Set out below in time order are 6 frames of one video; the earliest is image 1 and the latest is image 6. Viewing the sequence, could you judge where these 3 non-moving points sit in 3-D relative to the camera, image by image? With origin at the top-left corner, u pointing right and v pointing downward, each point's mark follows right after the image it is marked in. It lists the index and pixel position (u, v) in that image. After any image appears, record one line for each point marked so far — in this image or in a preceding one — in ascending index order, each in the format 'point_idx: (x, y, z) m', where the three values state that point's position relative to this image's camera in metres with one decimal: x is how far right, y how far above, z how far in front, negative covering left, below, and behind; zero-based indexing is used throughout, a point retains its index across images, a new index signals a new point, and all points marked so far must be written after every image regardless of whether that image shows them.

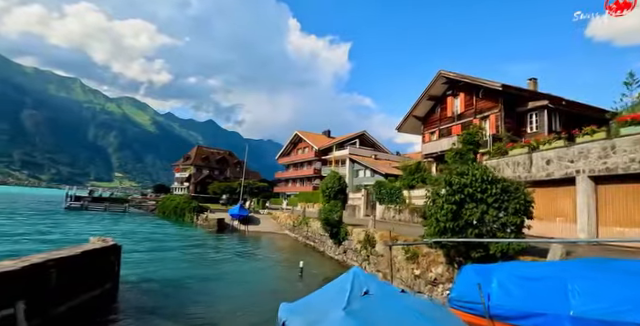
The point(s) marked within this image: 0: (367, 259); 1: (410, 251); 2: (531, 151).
0: (+2.5, -5.2, +18.7) m
1: (+3.9, -3.8, +14.9) m
2: (+11.1, +0.6, +18.3) m
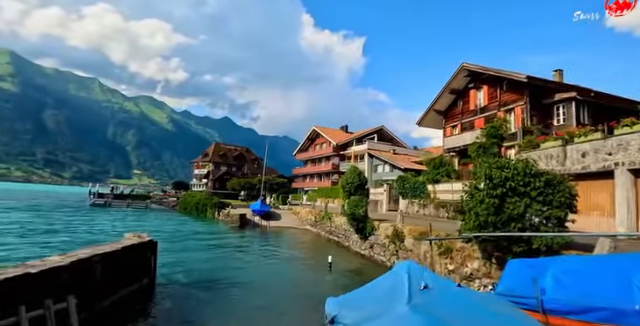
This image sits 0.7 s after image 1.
0: (+4.0, -4.9, +18.7) m
1: (+5.2, -3.5, +14.8) m
2: (+12.5, +1.0, +17.8) m
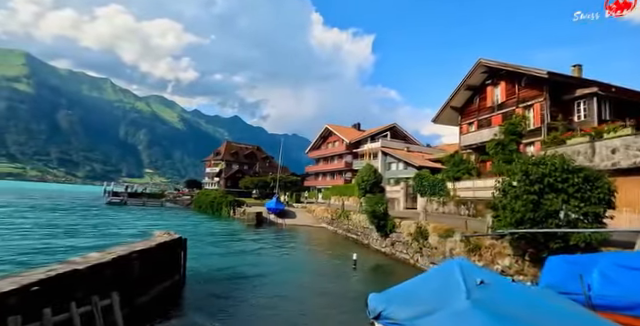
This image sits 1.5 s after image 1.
0: (+5.3, -4.7, +18.6) m
1: (+6.4, -3.4, +14.7) m
2: (+13.7, +1.2, +17.5) m
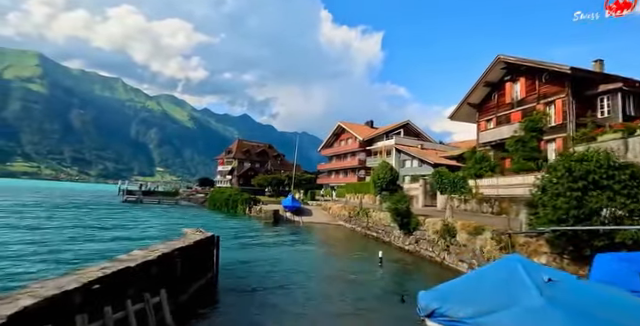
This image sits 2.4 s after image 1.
0: (+6.7, -4.6, +18.5) m
1: (+7.7, -3.3, +14.5) m
2: (+15.1, +1.3, +17.2) m
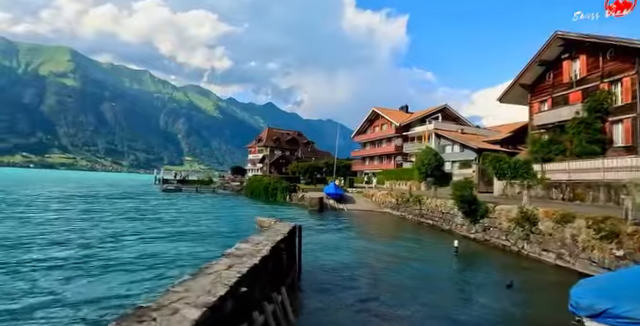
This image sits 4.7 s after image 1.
0: (+10.3, -3.8, +17.5) m
1: (+11.0, -2.6, +13.5) m
2: (+18.5, +2.2, +15.5) m
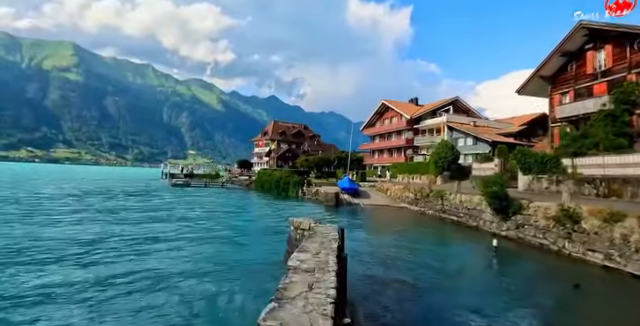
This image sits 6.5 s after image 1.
0: (+11.8, -3.6, +16.8) m
1: (+12.5, -2.4, +12.7) m
2: (+20.0, +2.4, +14.6) m
